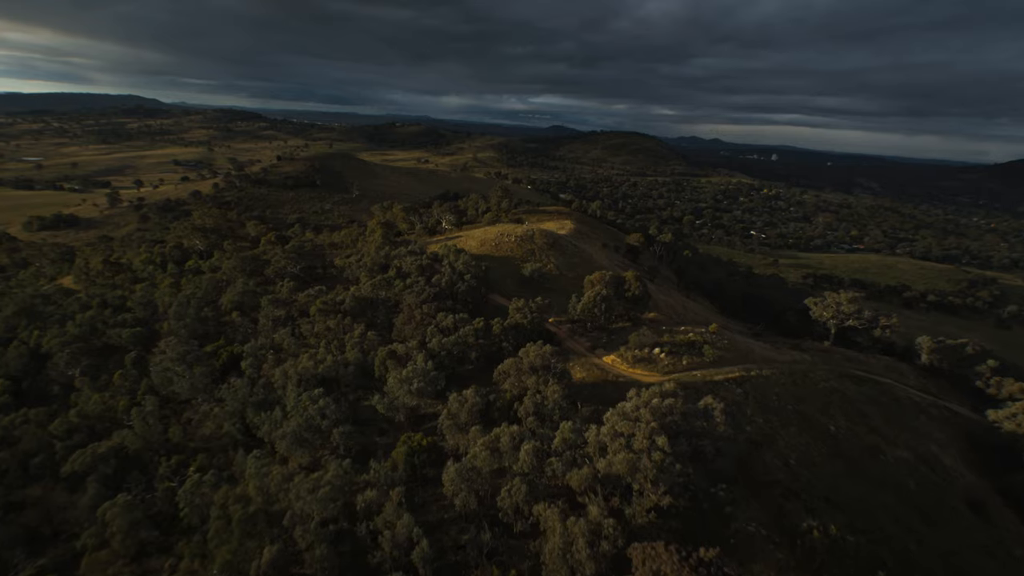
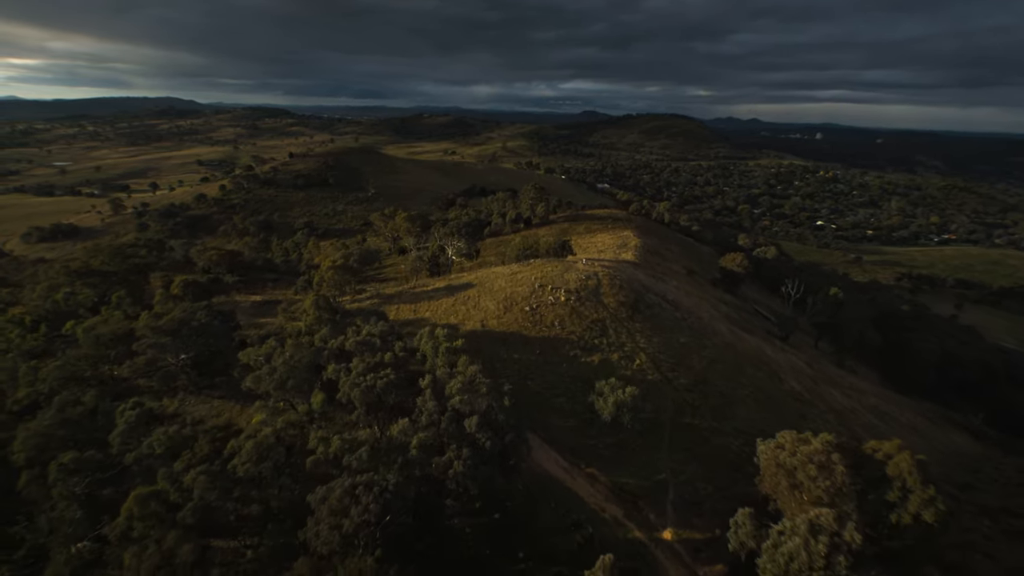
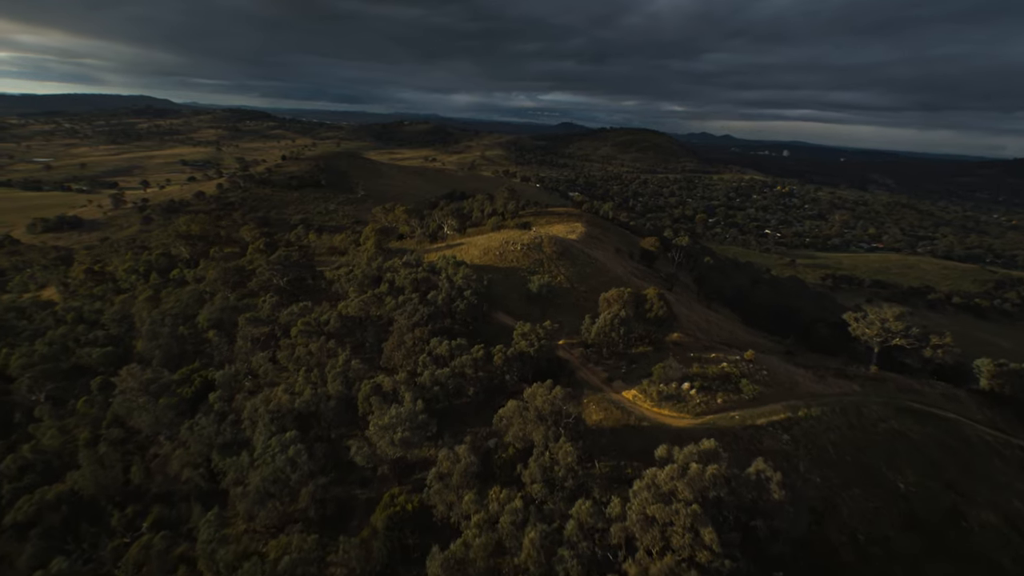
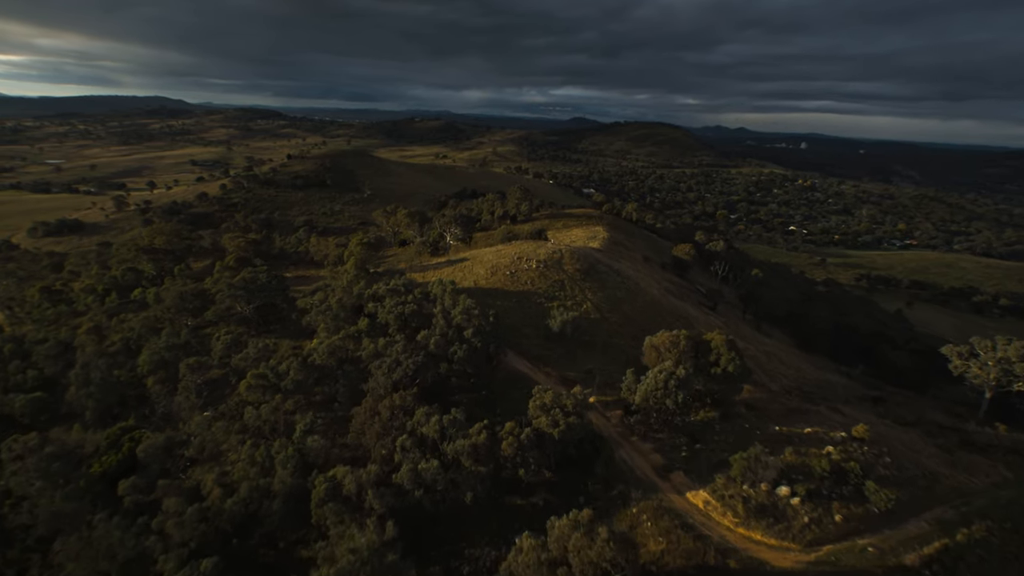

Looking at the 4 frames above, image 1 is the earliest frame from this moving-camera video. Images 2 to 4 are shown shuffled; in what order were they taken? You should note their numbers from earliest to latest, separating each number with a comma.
3, 4, 2
